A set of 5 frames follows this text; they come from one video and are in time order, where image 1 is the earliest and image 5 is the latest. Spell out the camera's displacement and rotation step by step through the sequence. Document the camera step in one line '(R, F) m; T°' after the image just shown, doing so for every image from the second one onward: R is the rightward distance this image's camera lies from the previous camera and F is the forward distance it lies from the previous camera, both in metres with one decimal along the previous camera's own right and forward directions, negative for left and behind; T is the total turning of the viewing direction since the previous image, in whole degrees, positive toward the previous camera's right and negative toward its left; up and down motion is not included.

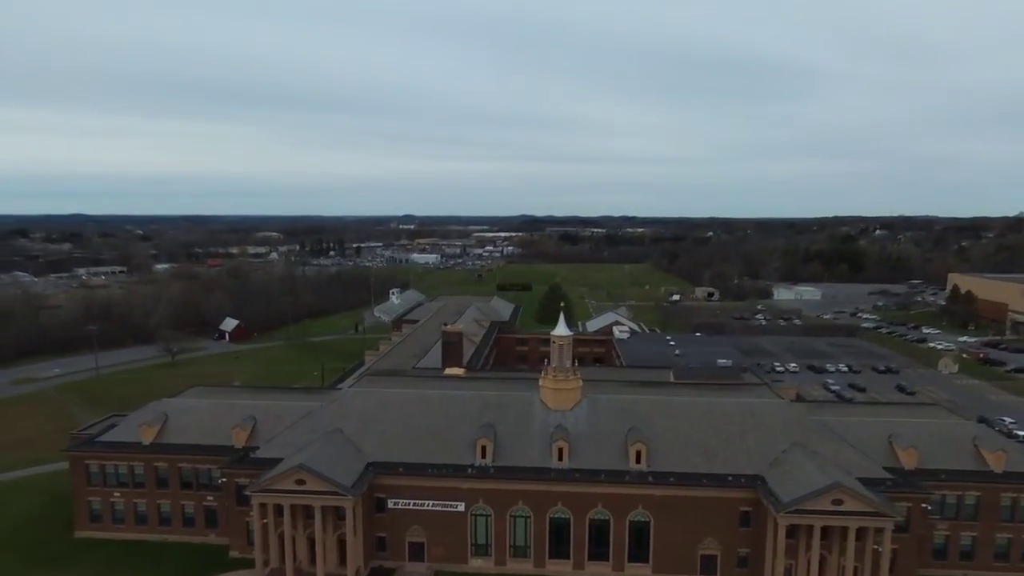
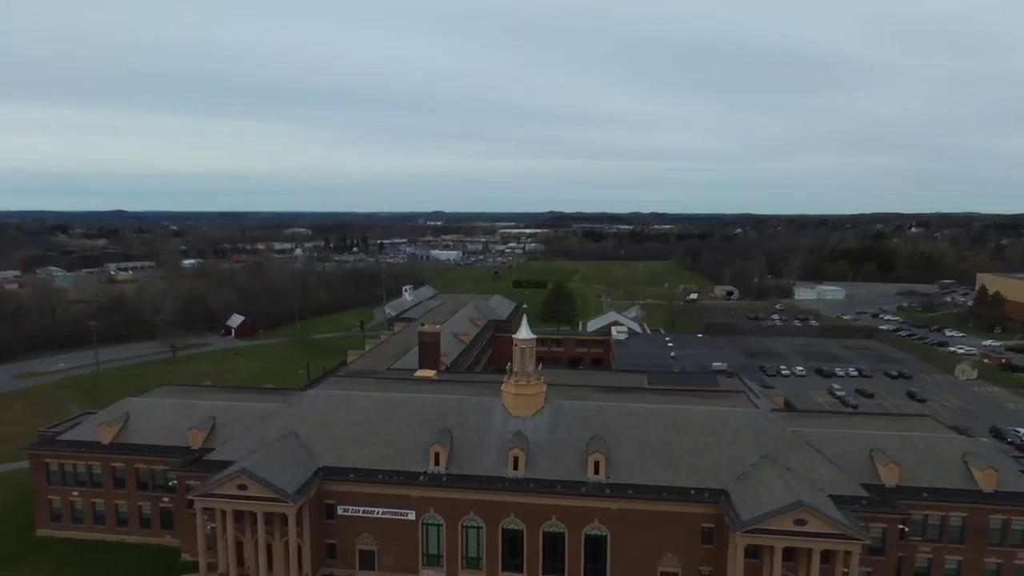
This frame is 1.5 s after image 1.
(+5.1, +2.0) m; -3°
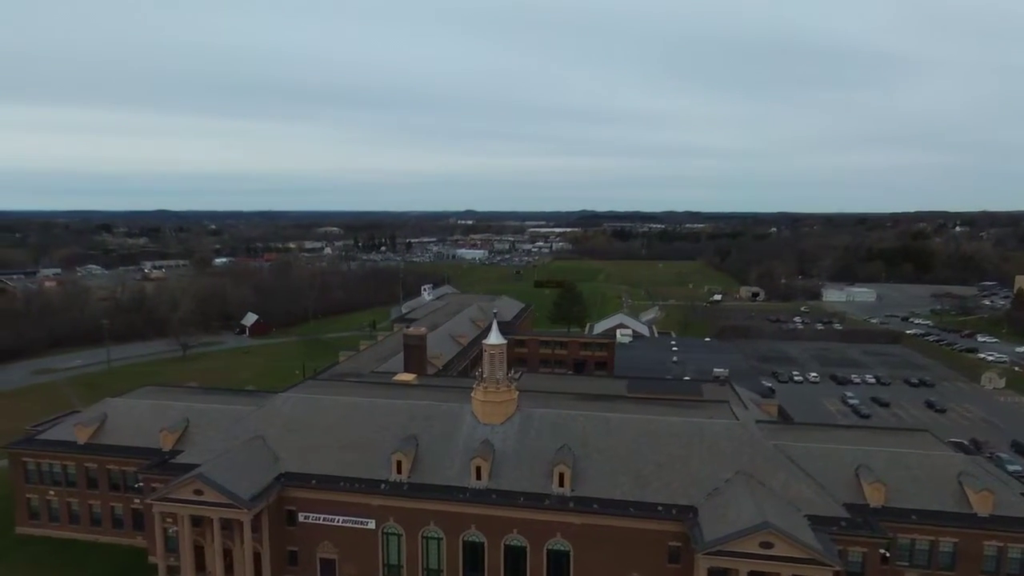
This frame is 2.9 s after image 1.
(+4.5, +1.6) m; -3°
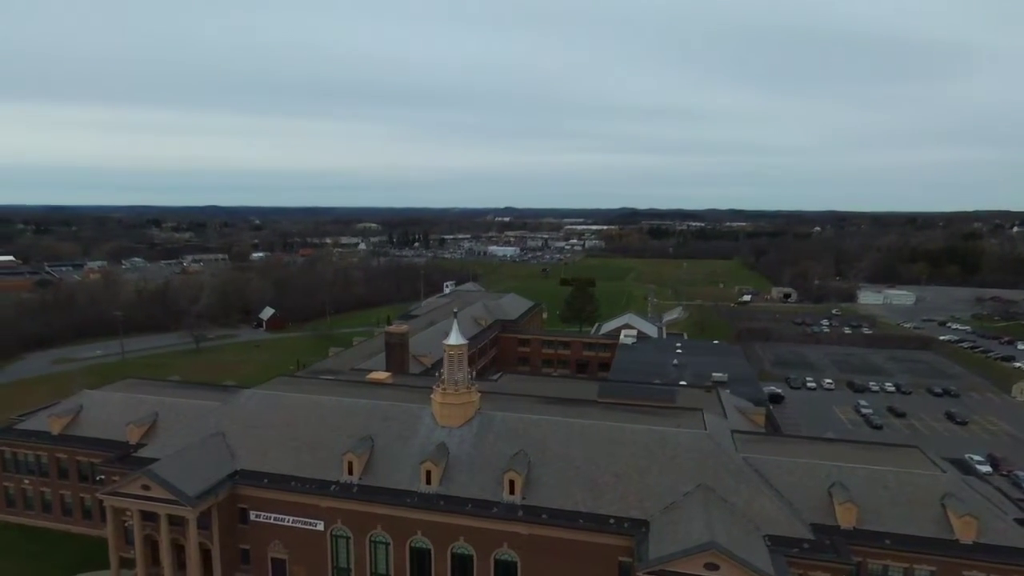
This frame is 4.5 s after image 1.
(+5.4, +1.9) m; -4°
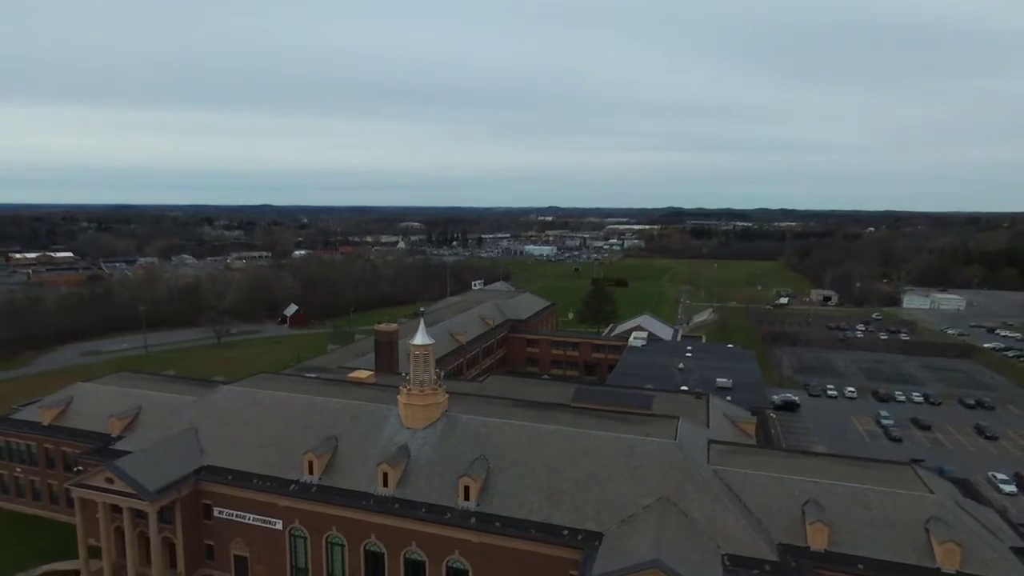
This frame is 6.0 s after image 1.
(+5.1, +1.7) m; -4°
